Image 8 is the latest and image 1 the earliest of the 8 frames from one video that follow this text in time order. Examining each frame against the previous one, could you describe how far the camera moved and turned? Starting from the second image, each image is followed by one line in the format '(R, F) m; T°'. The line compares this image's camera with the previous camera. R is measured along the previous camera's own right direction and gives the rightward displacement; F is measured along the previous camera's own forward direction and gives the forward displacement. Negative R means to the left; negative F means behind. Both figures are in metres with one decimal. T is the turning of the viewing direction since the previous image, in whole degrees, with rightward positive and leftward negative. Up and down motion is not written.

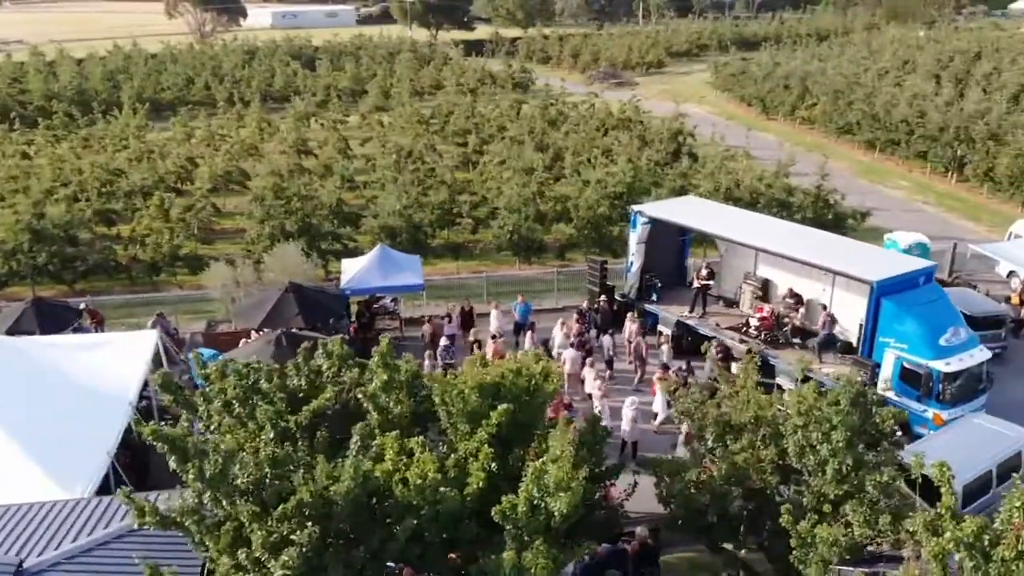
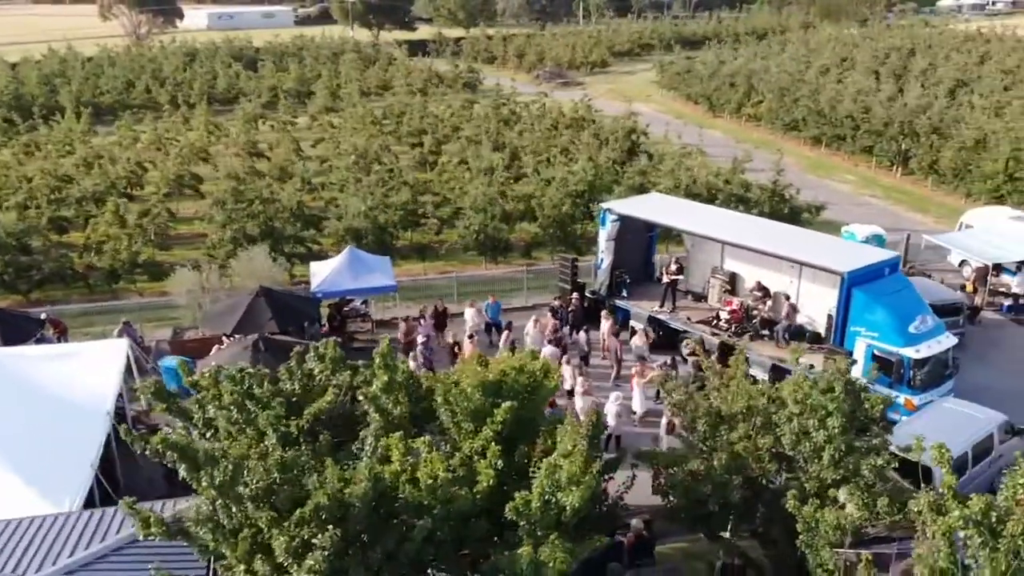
(-0.7, 0.0) m; +4°
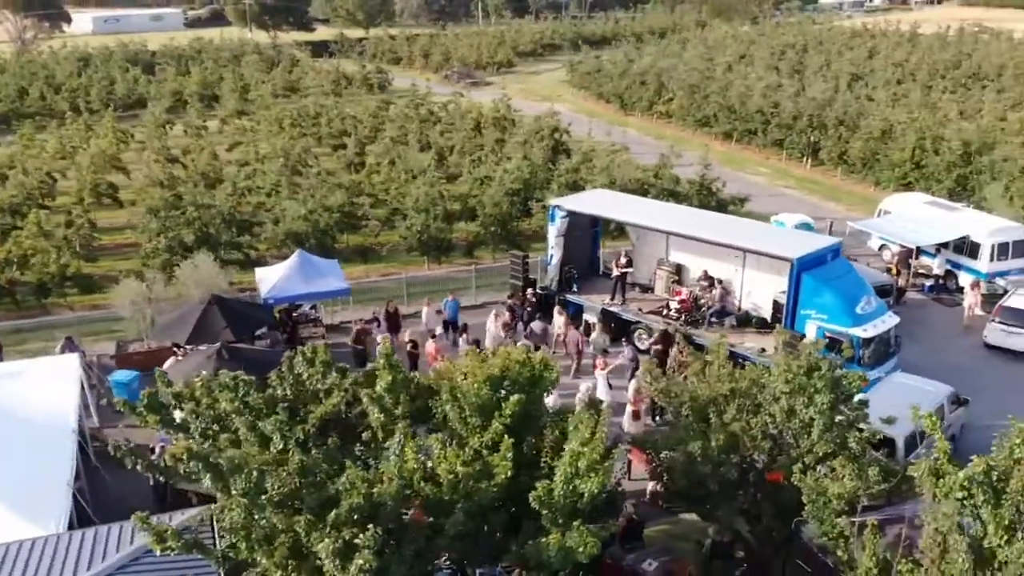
(-1.1, -0.1) m; +6°
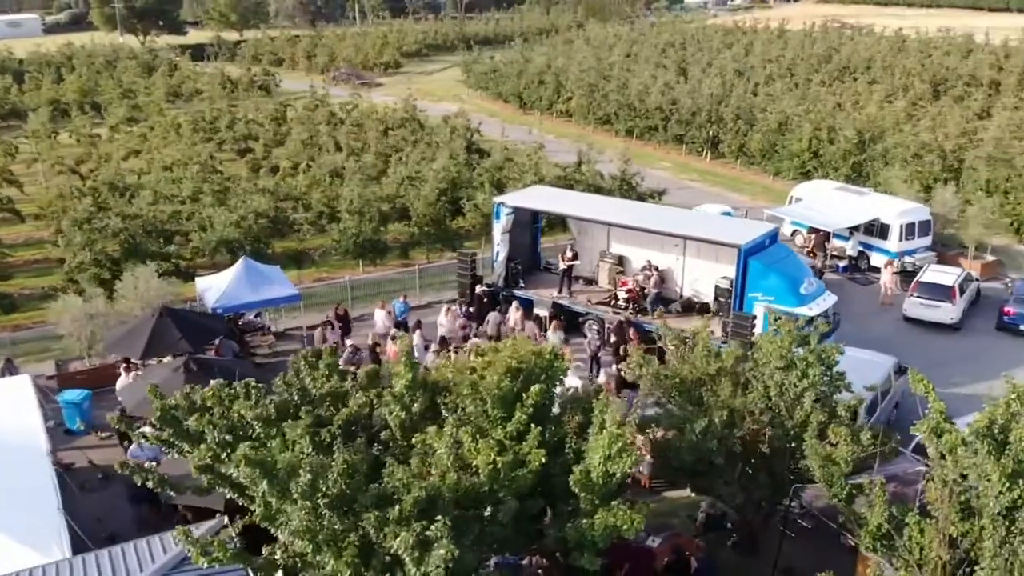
(-1.6, -0.2) m; +8°
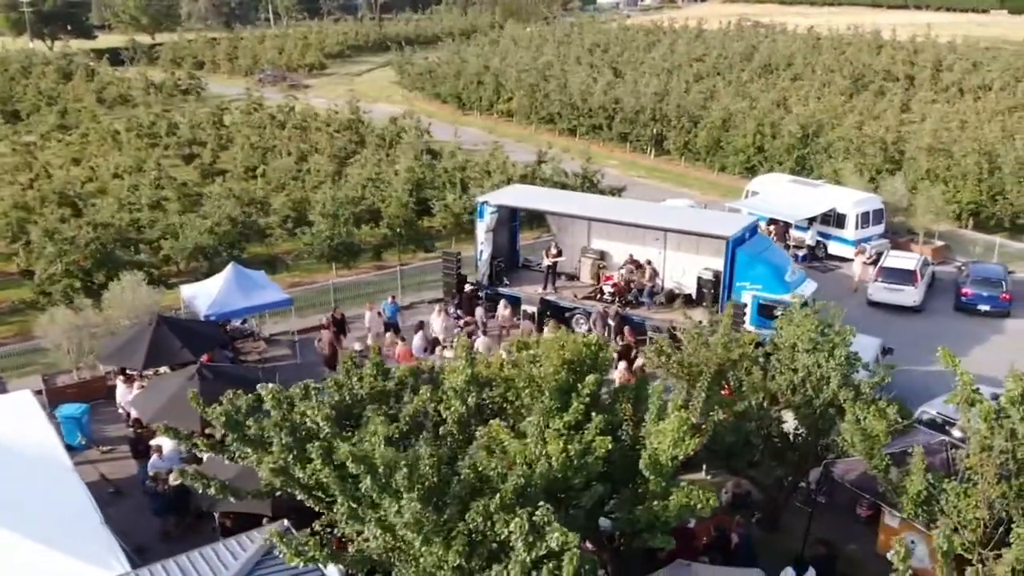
(-1.6, -0.2) m; +5°
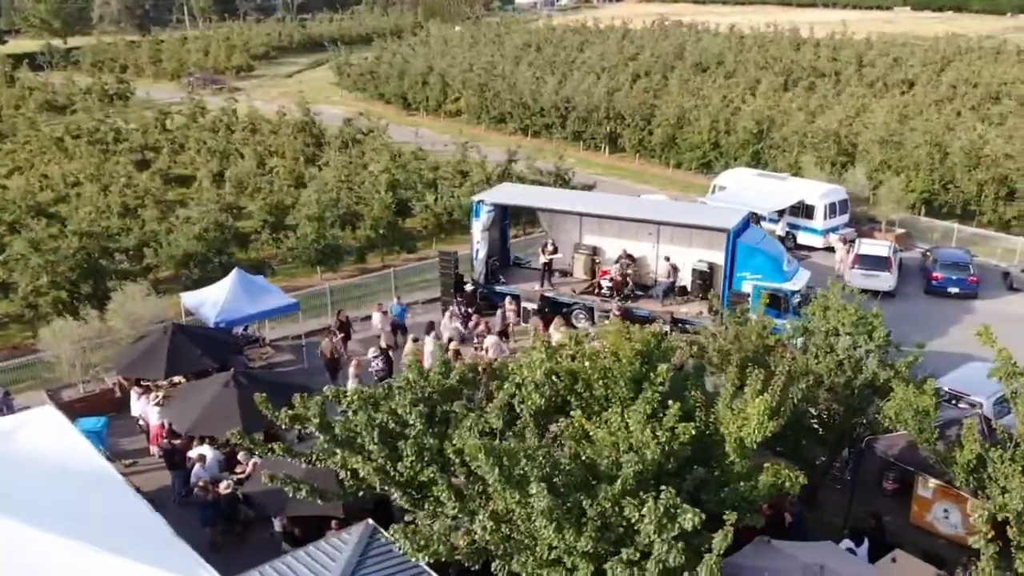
(-1.9, -0.2) m; +5°
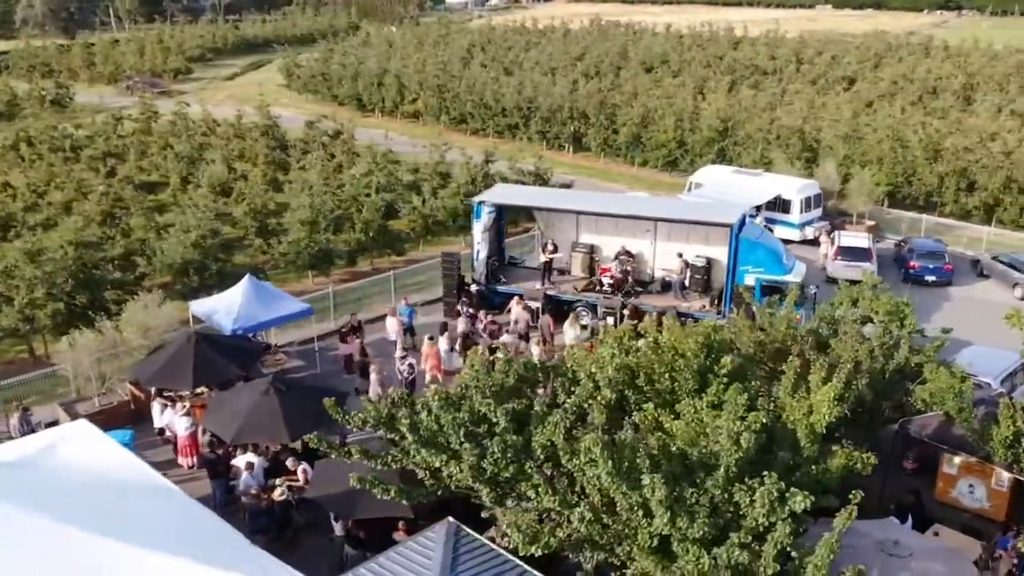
(-1.7, -0.2) m; +4°
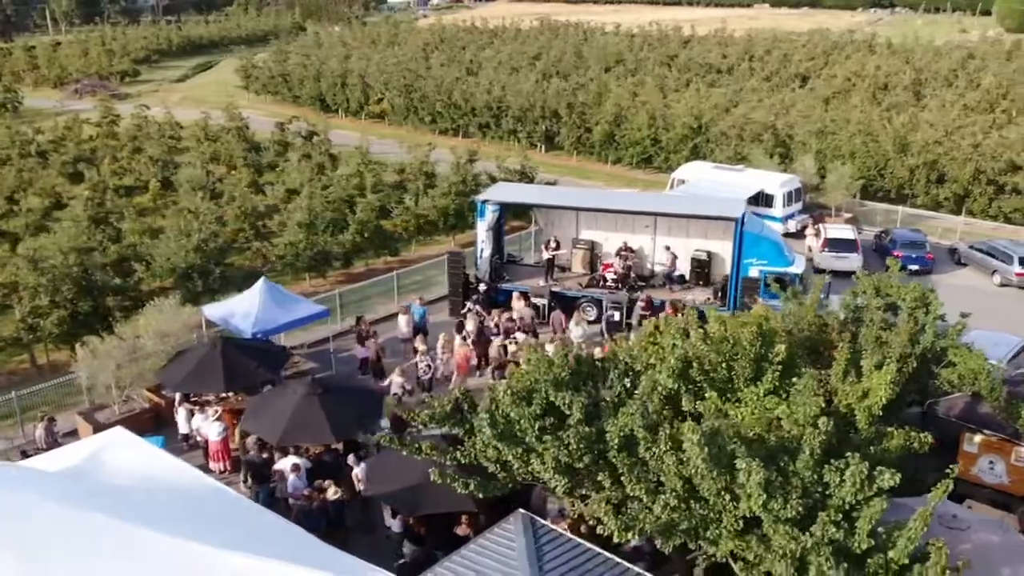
(-1.6, -0.2) m; +4°
